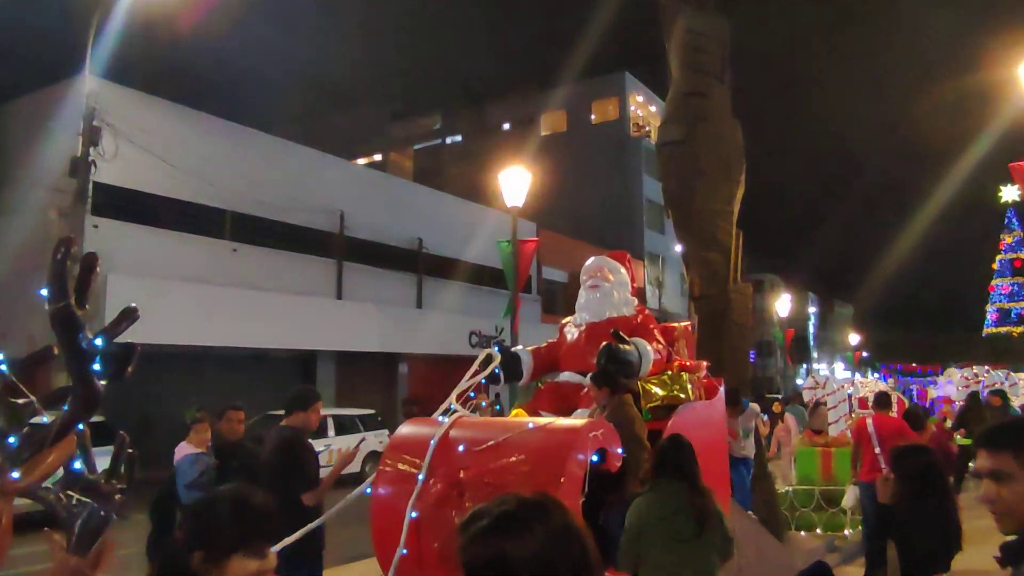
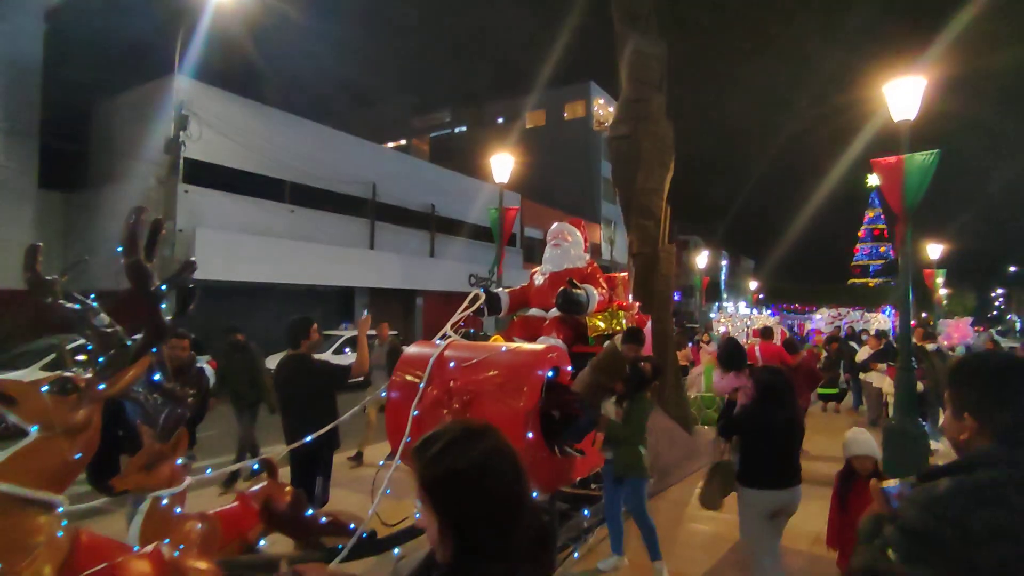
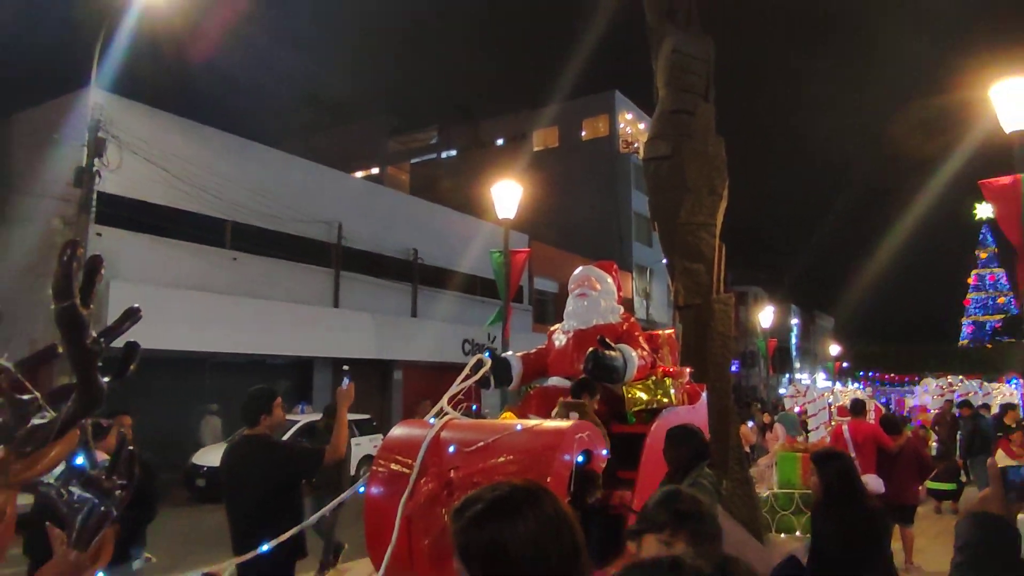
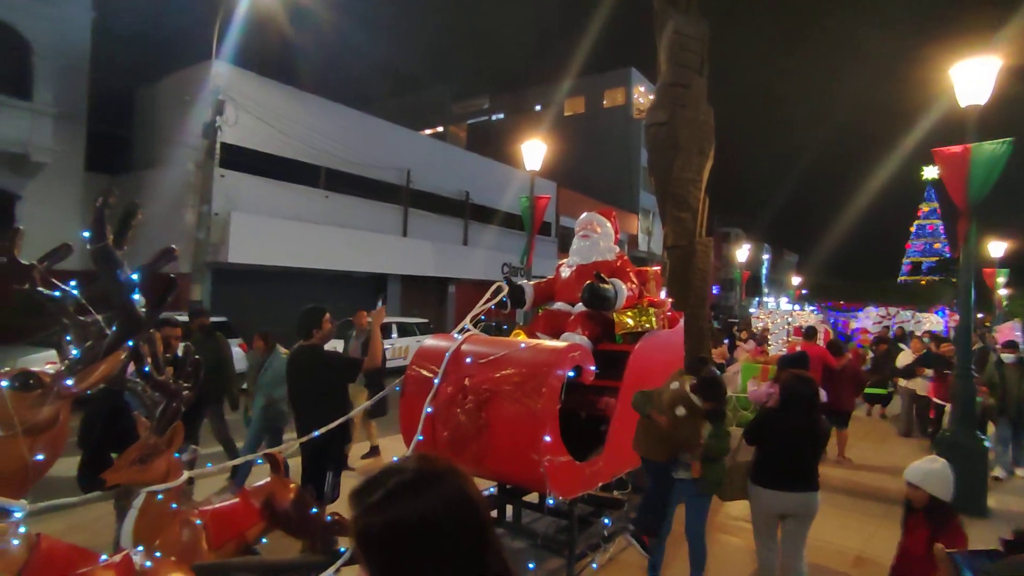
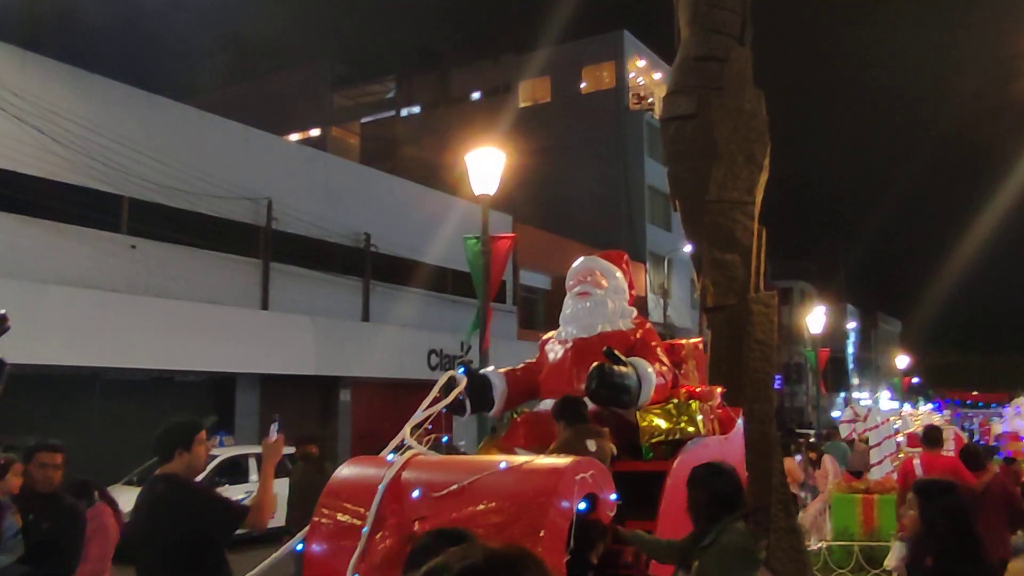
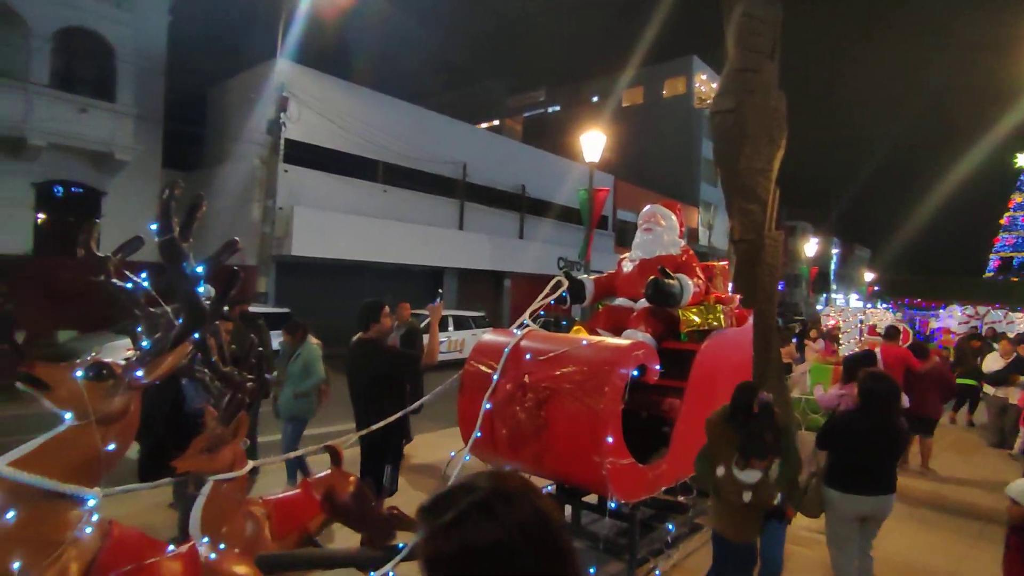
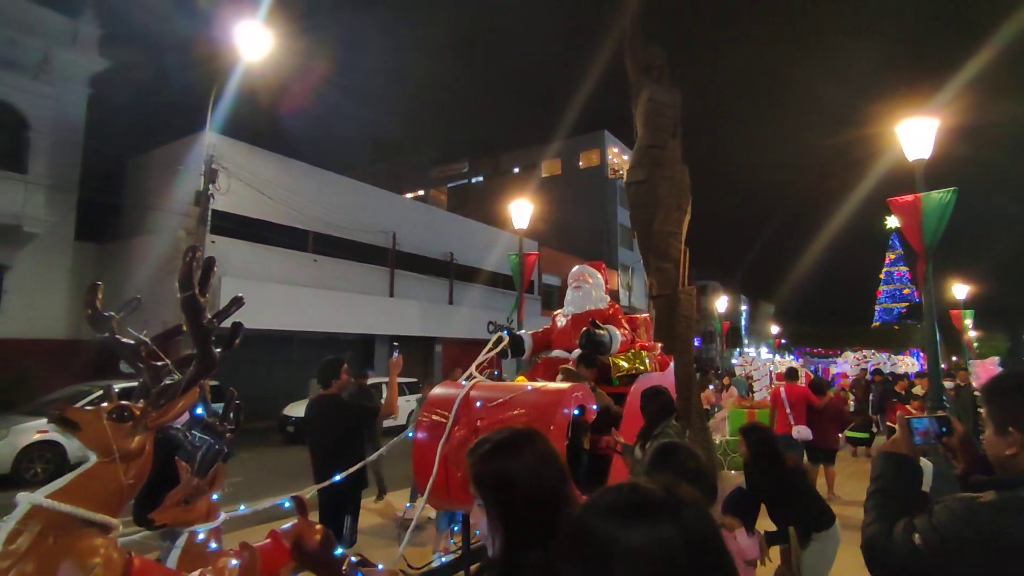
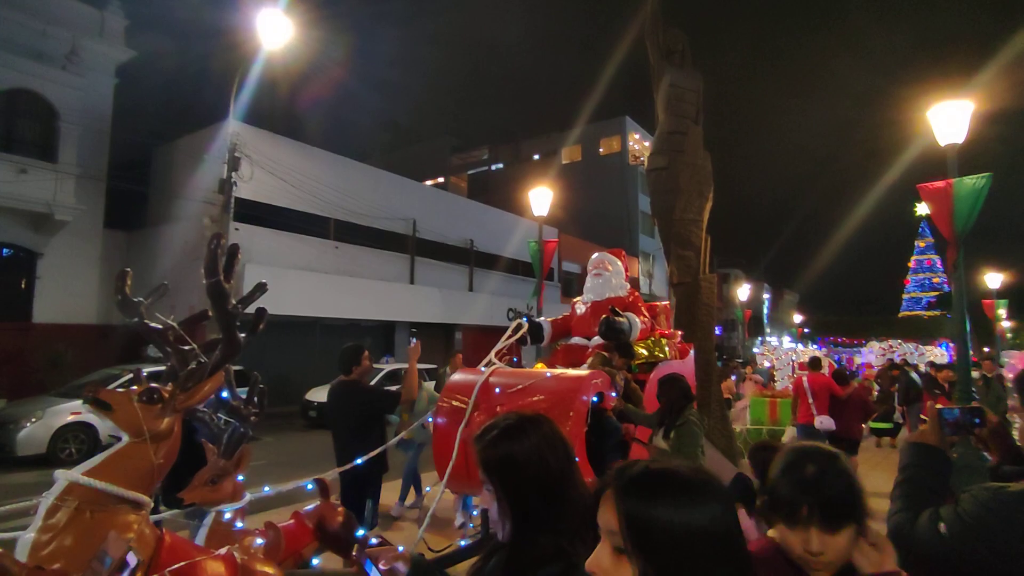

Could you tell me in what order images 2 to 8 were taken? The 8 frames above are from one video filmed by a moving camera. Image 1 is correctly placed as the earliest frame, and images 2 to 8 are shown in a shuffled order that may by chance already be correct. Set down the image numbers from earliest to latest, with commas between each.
5, 3, 7, 8, 2, 4, 6
